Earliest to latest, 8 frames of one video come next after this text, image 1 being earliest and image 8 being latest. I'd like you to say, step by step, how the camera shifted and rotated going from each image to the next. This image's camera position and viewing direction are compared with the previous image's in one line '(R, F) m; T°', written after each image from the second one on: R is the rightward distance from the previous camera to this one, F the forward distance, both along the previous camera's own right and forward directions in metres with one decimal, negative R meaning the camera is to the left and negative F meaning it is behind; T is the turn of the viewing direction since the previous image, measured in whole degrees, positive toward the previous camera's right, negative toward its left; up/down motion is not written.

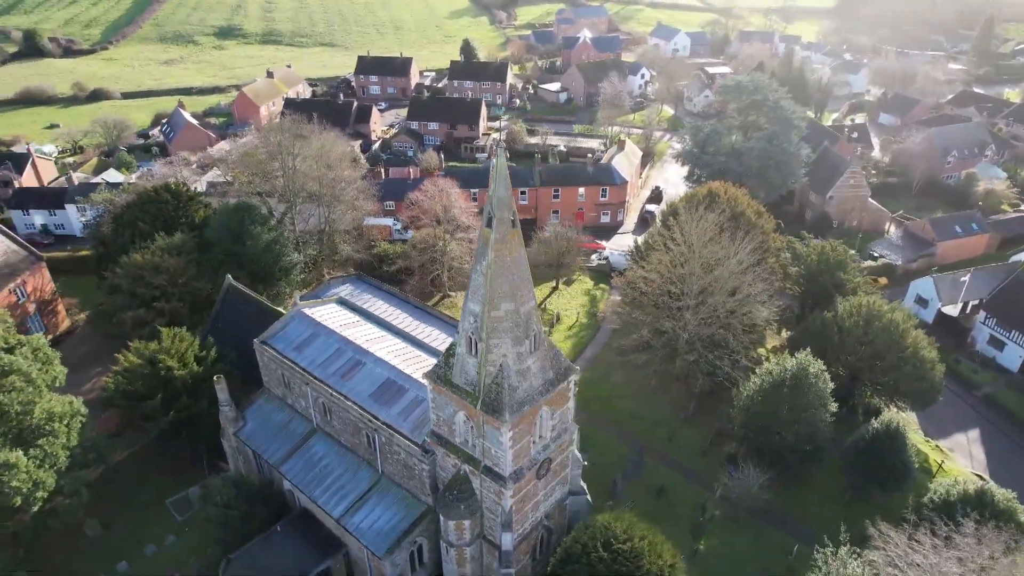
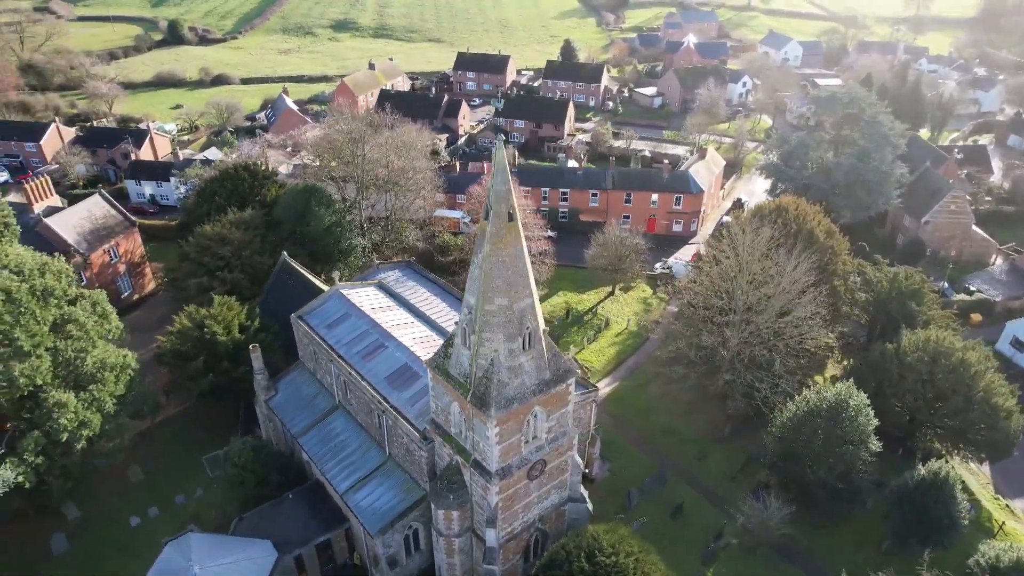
(+3.1, +0.4) m; -8°
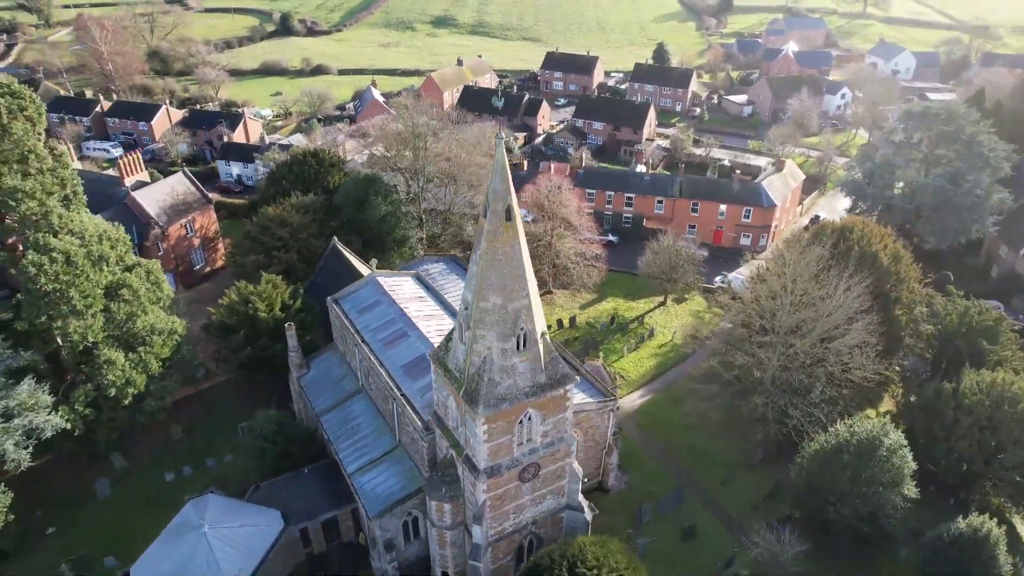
(+2.8, +0.3) m; -8°
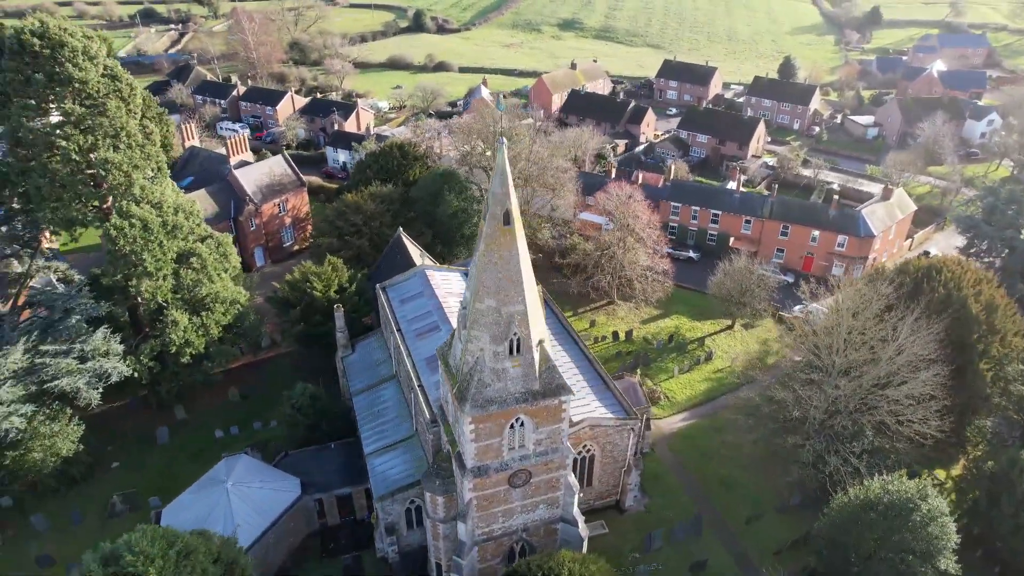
(+3.5, +0.2) m; -10°
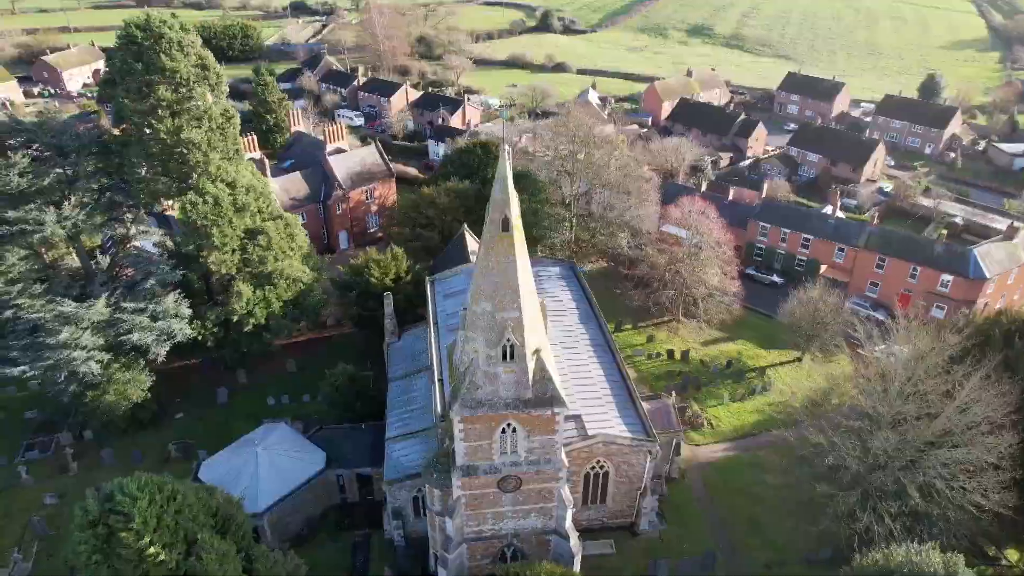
(+3.5, +0.2) m; -10°
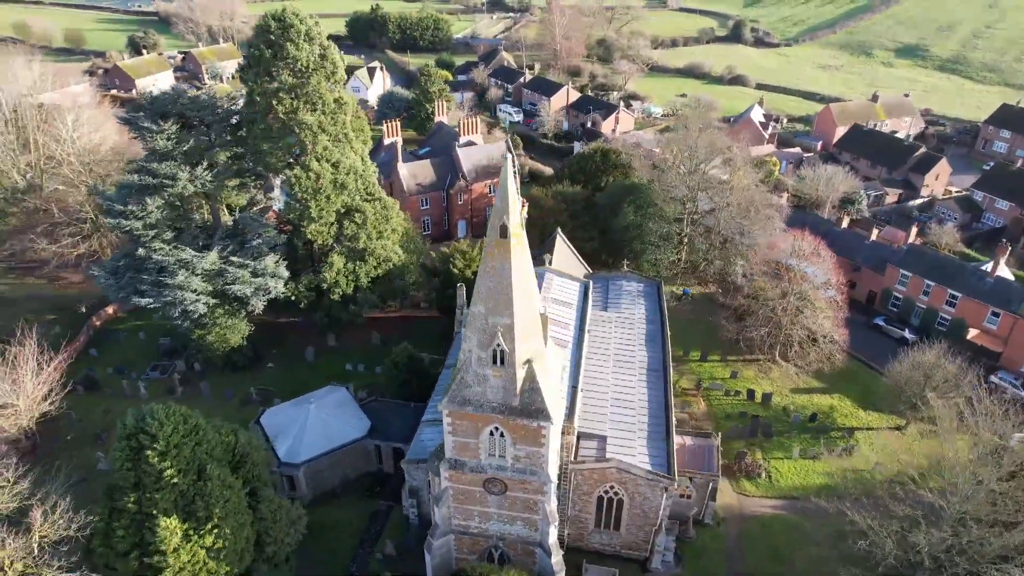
(+5.2, +0.5) m; -15°
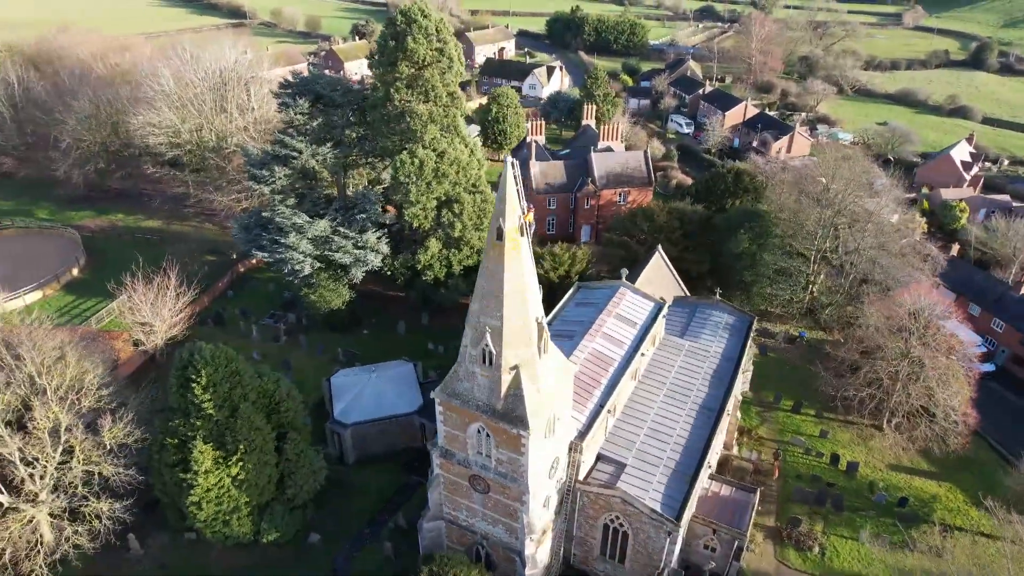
(+5.7, +0.8) m; -16°
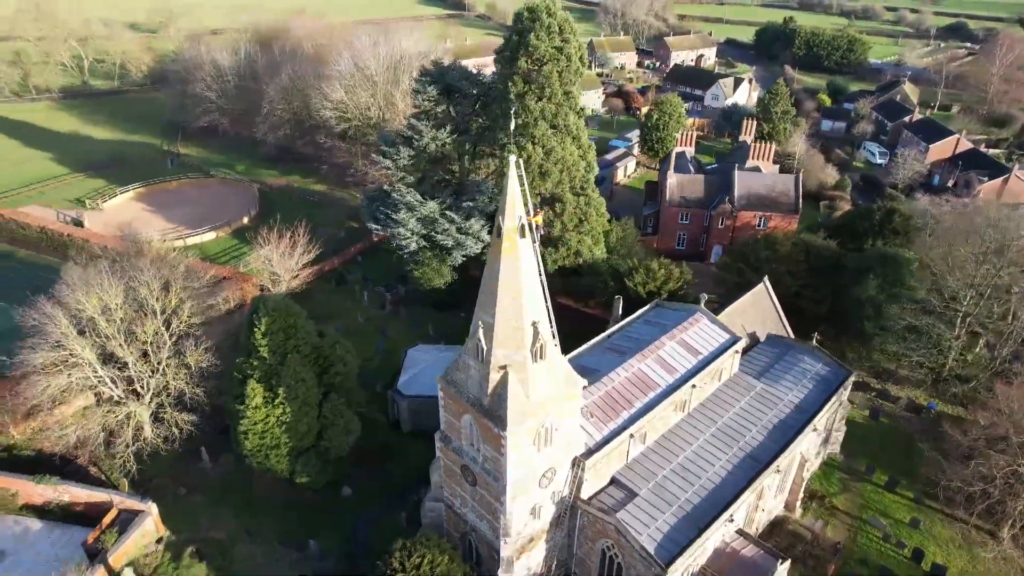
(+5.7, +1.0) m; -16°
